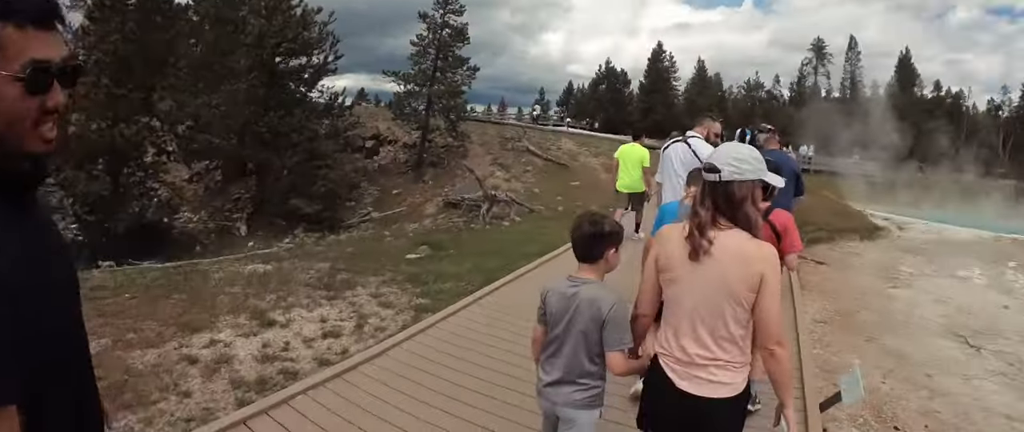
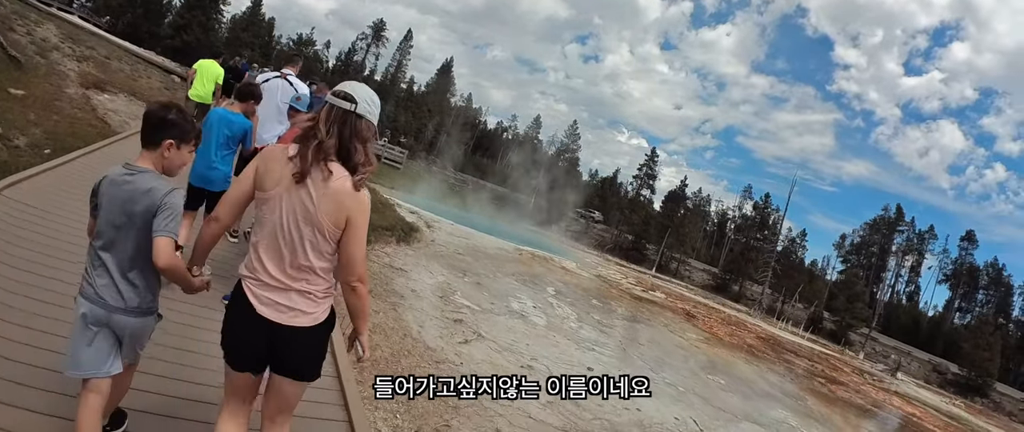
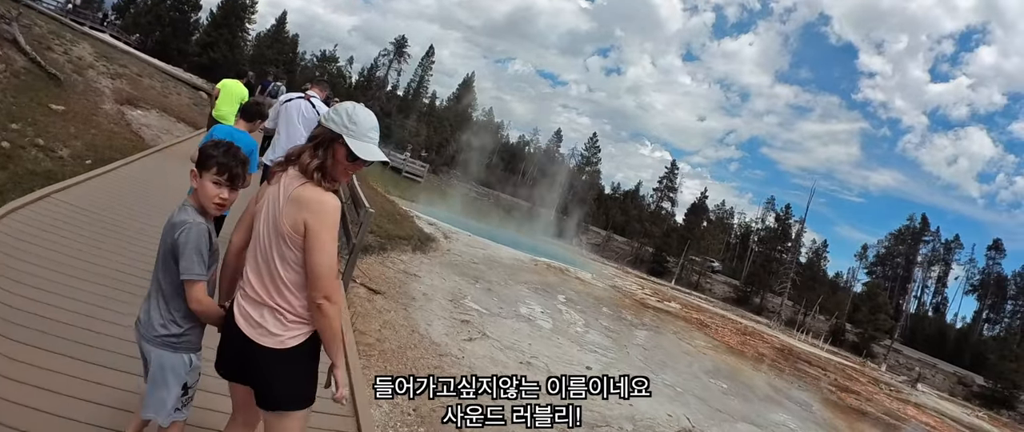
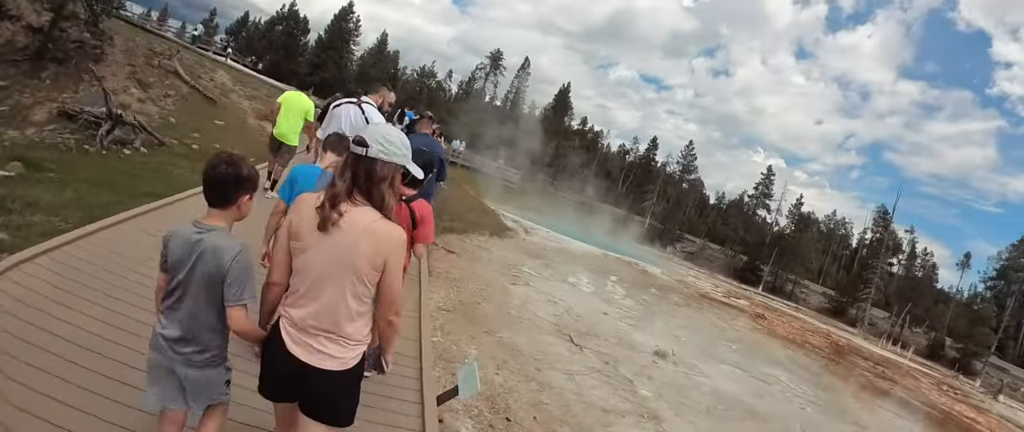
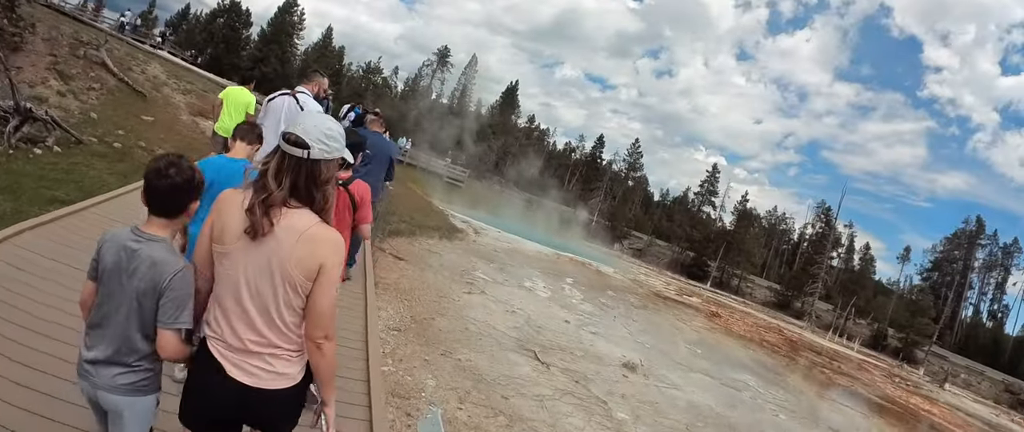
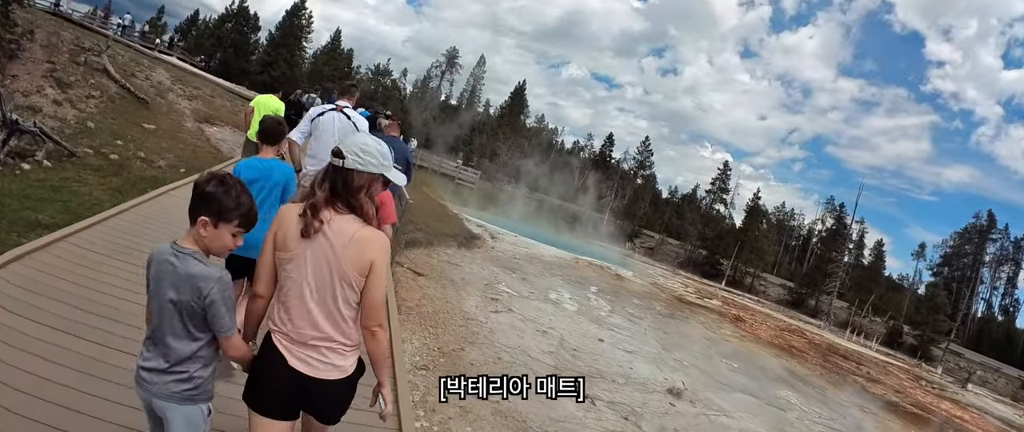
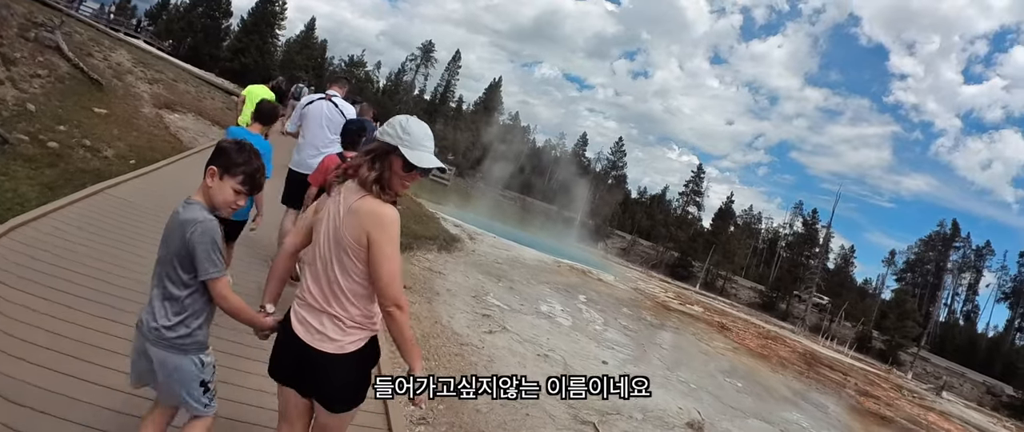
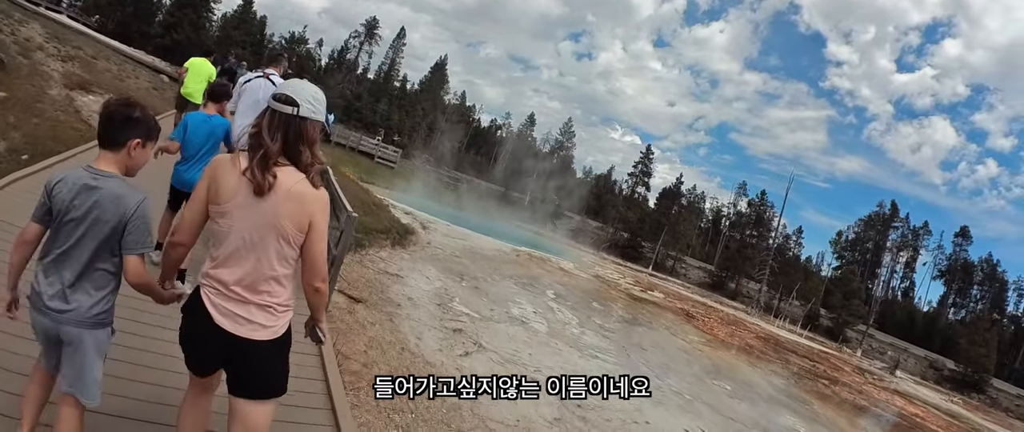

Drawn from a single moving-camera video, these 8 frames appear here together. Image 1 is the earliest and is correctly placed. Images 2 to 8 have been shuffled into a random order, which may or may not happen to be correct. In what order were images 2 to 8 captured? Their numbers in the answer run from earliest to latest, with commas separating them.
4, 5, 6, 7, 3, 2, 8
